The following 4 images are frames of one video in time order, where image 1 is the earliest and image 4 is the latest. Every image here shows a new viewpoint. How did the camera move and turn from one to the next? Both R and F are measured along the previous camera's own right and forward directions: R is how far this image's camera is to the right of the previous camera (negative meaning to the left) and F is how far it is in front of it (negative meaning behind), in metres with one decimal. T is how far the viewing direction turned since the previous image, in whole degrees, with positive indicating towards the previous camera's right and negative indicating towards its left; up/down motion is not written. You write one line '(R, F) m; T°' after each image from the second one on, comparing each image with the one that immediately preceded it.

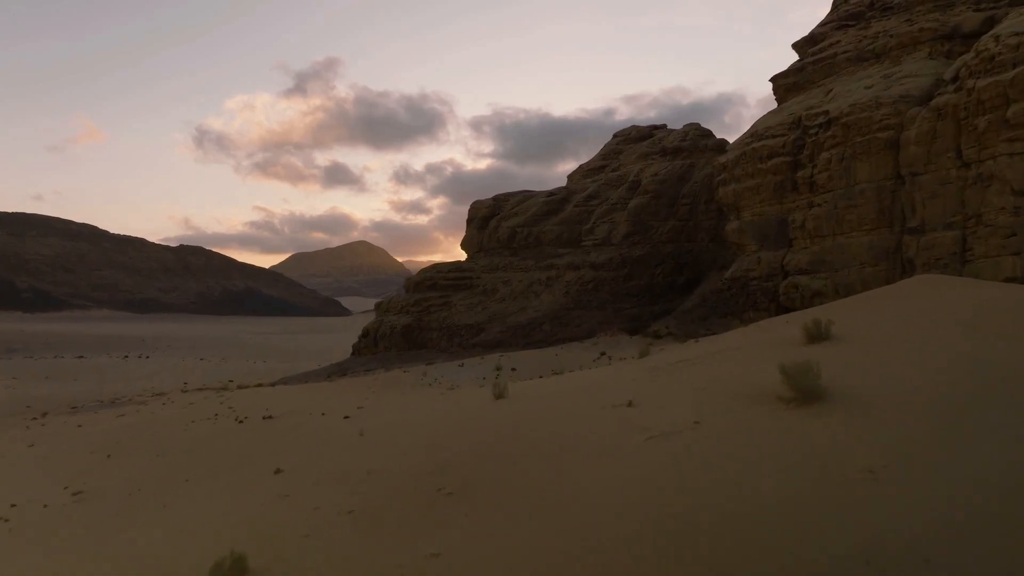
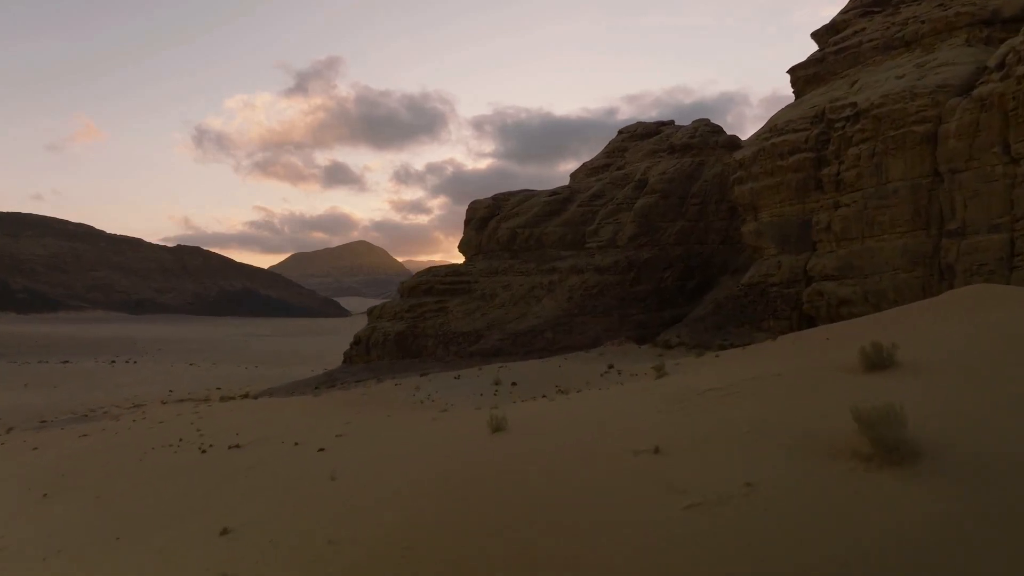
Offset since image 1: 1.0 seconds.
(0.0, +1.0) m; 0°
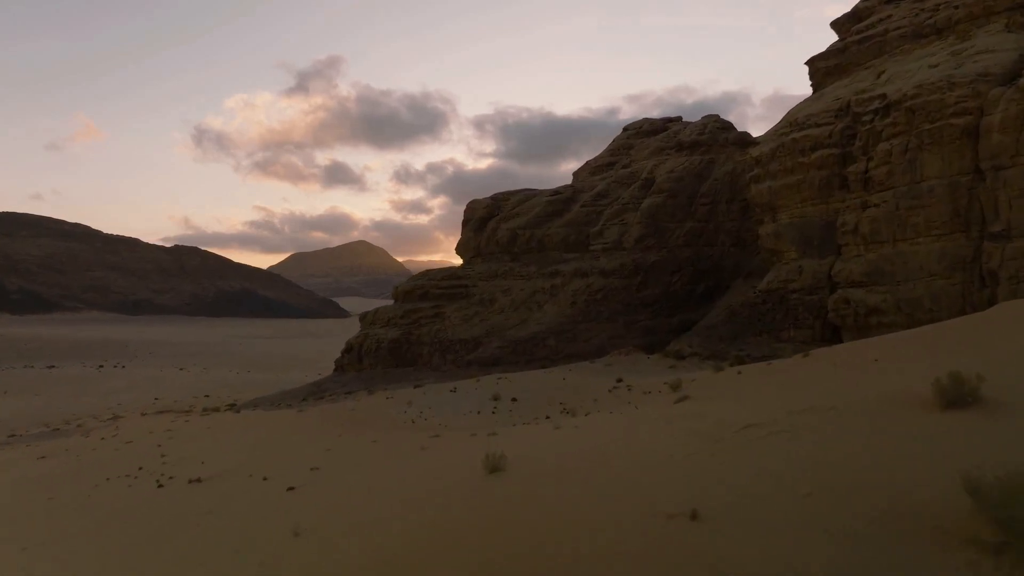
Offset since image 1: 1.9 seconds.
(0.0, +0.9) m; 0°
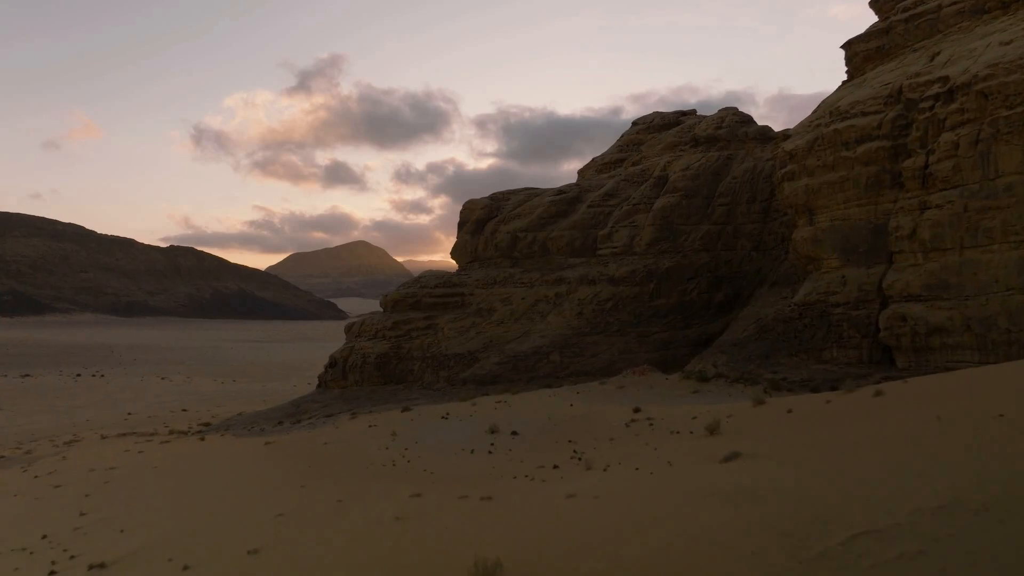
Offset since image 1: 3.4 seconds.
(0.0, +1.5) m; 0°
